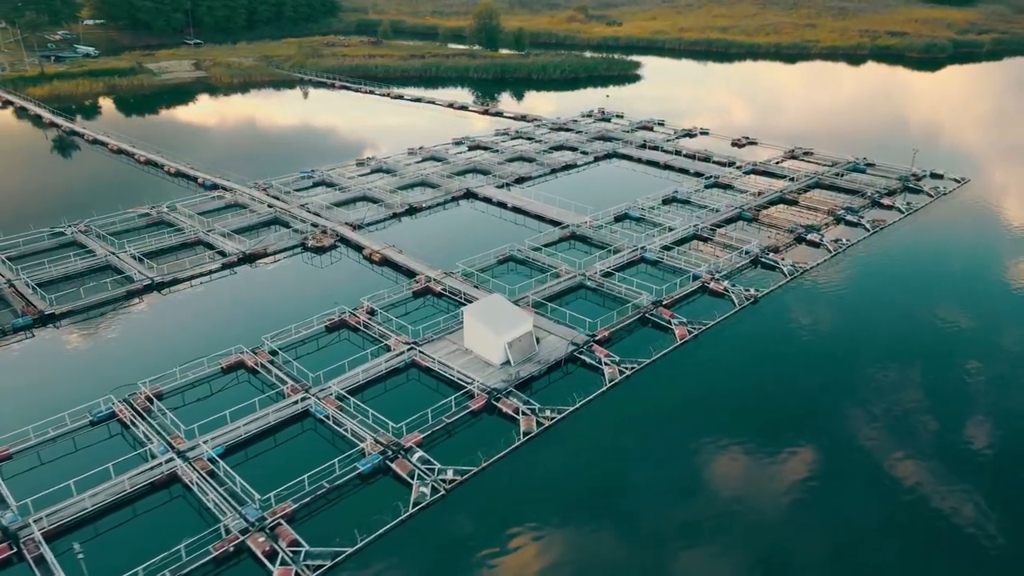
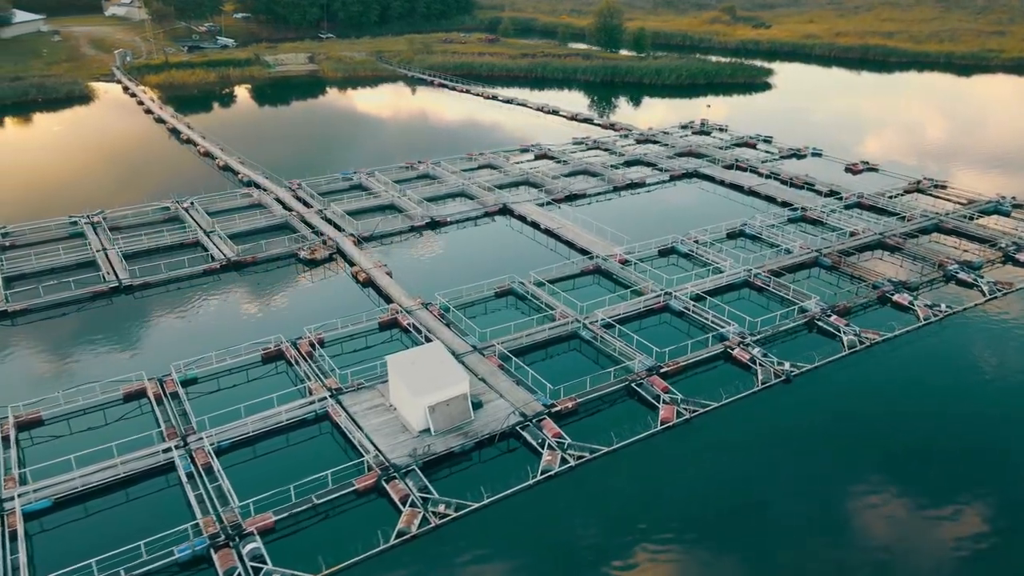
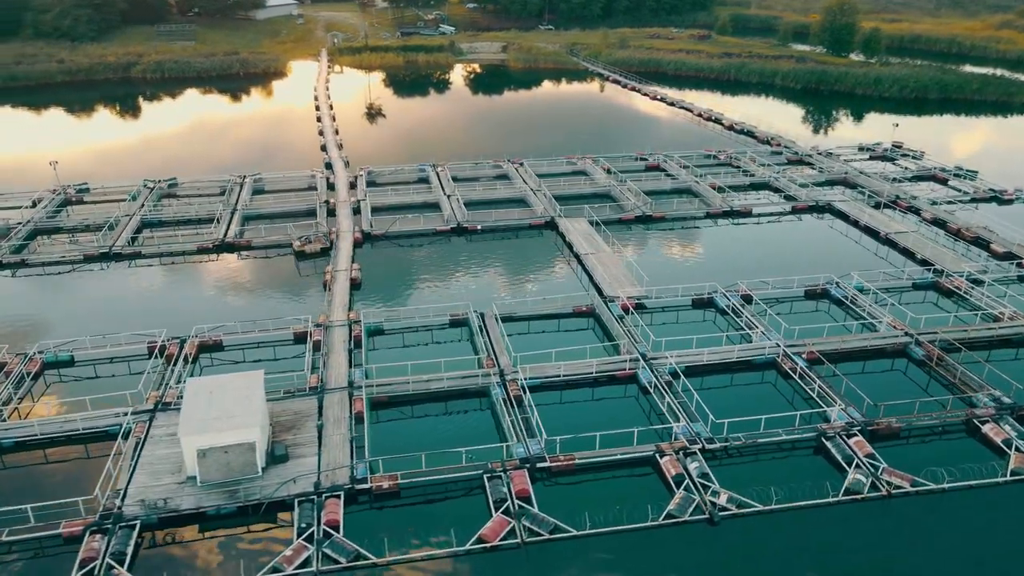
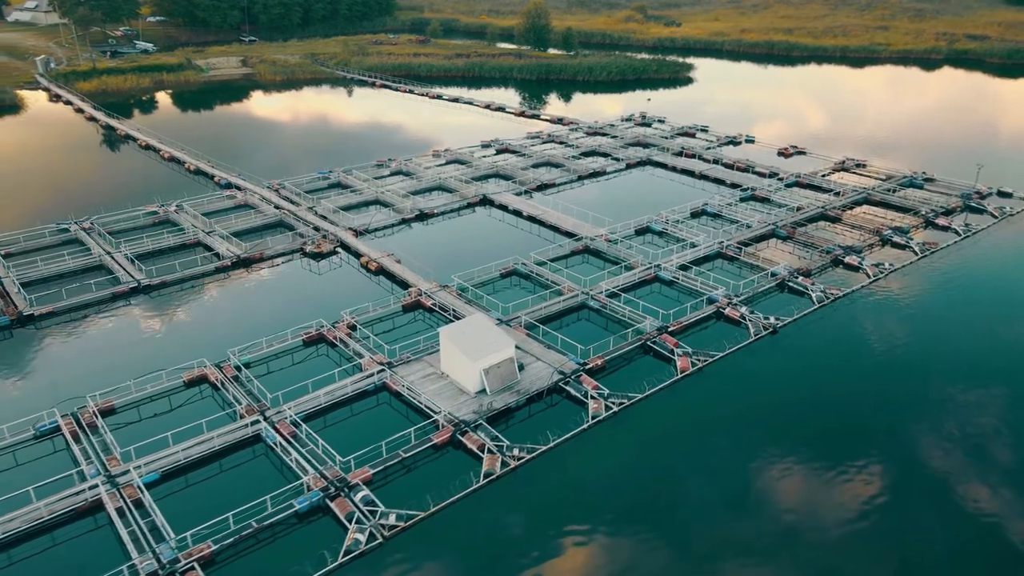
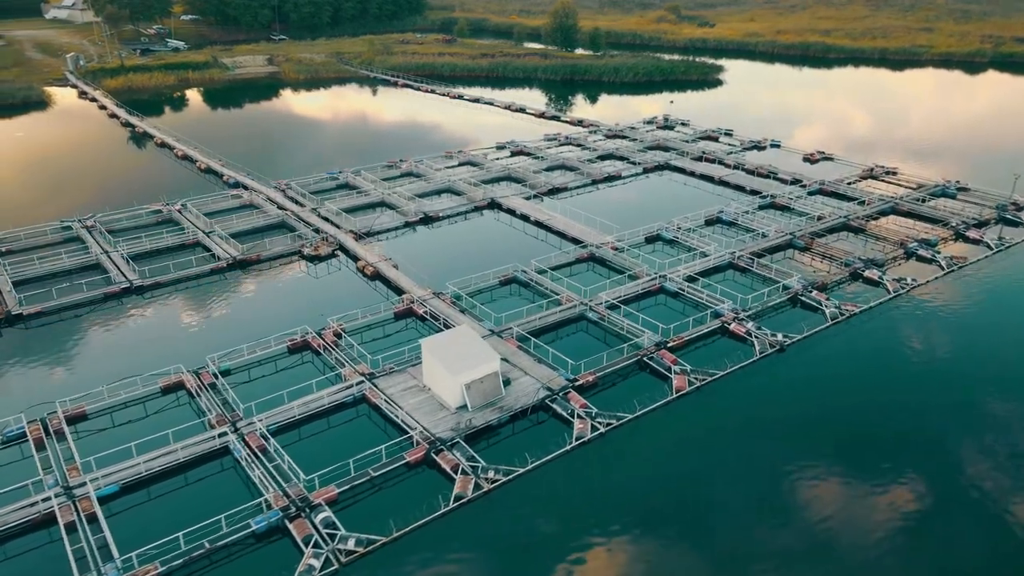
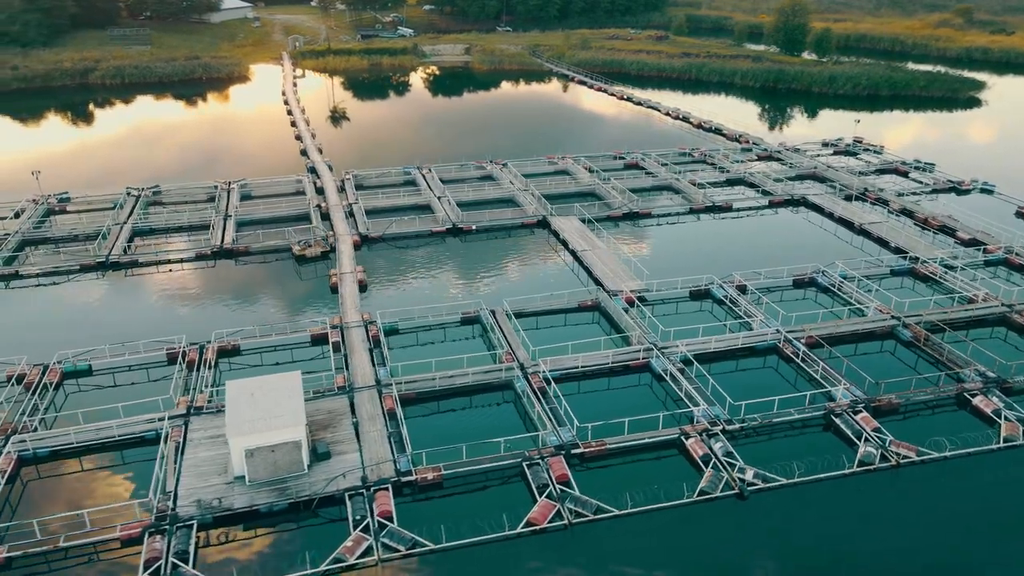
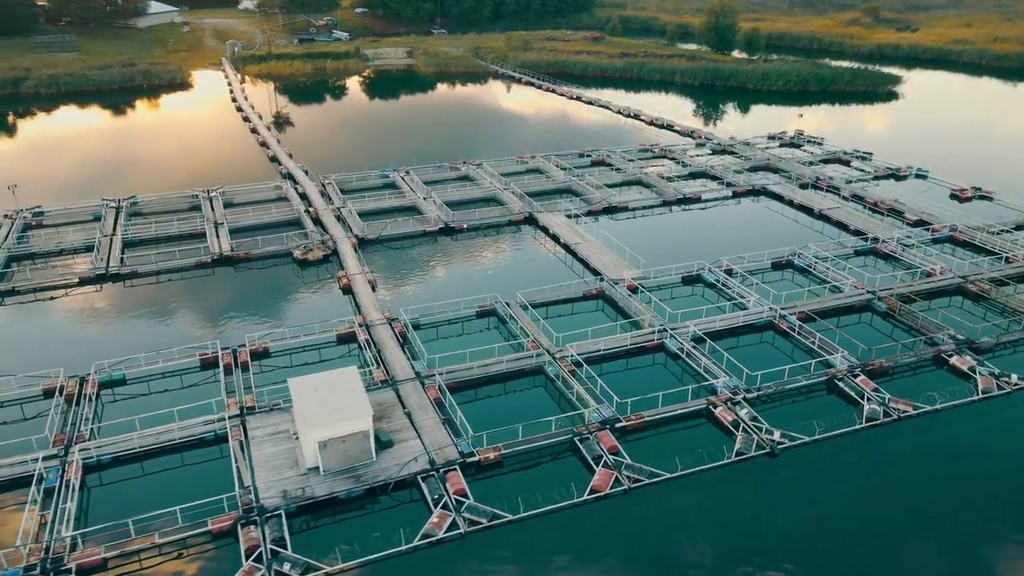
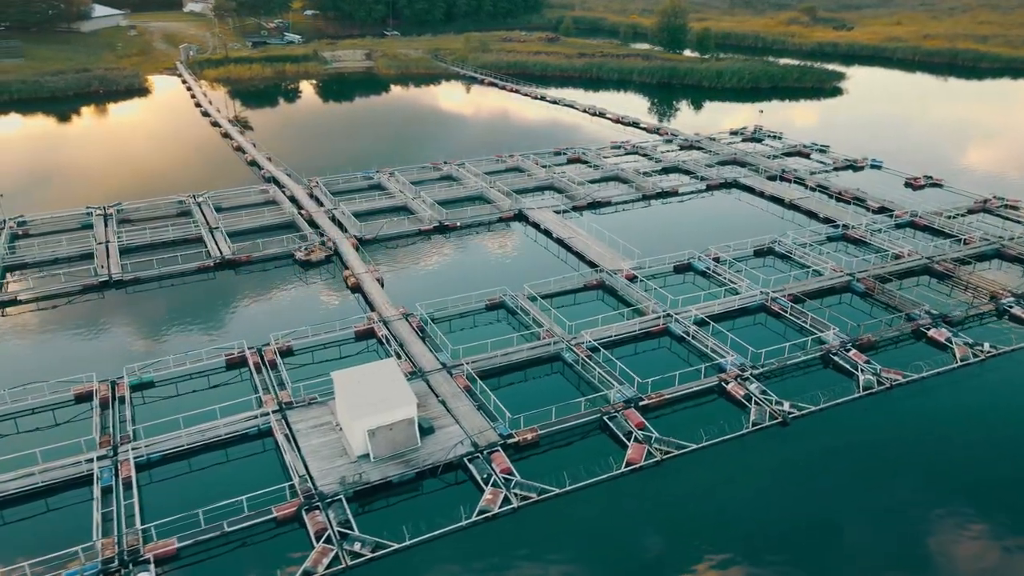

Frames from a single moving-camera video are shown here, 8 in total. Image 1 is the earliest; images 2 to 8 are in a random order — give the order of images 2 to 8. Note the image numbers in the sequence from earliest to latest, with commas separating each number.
4, 5, 2, 8, 7, 6, 3
